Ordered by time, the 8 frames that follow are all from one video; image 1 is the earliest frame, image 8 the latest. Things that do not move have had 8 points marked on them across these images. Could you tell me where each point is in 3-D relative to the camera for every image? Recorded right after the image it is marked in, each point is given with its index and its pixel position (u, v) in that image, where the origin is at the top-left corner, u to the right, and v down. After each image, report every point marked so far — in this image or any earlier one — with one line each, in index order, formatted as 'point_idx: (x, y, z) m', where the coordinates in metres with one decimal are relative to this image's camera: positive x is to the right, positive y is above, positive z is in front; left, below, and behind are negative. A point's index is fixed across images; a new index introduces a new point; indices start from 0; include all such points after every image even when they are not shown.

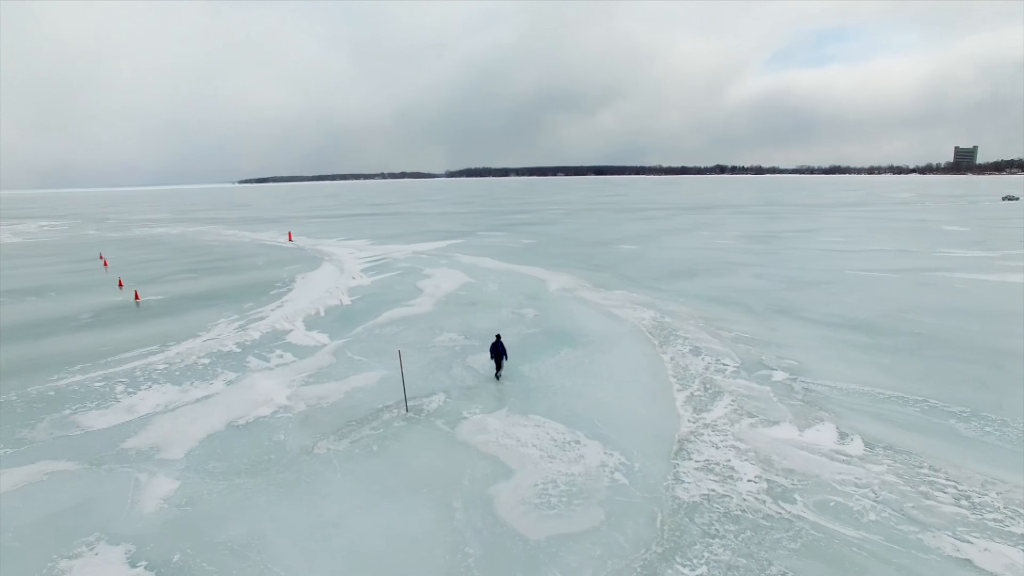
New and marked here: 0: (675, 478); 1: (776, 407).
0: (+1.6, -2.0, +6.5) m
1: (+3.5, -1.6, +8.4) m
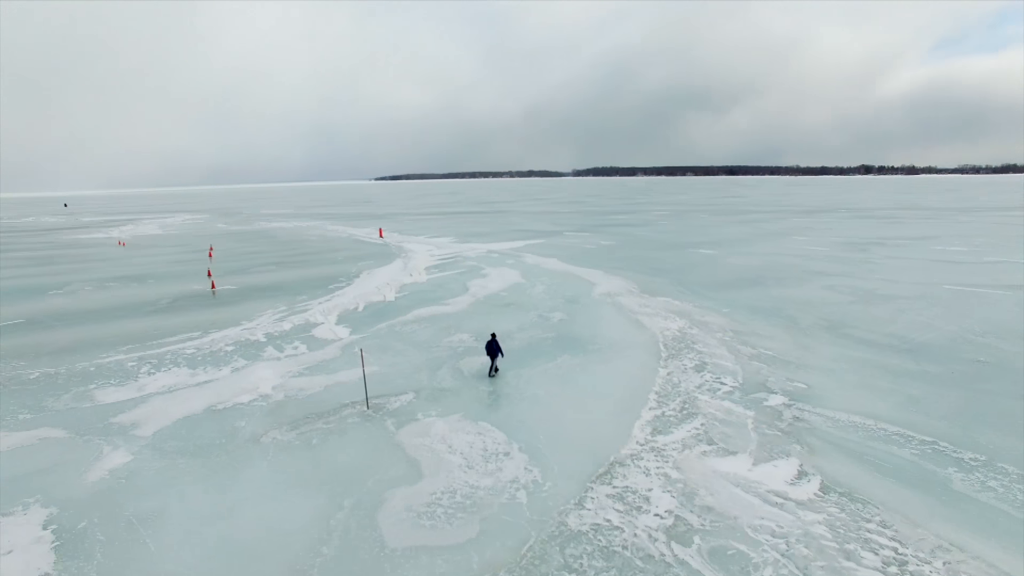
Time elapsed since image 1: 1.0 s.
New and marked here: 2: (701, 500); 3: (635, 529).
0: (+0.6, -2.1, +6.1) m
1: (+2.8, -1.8, +7.6) m
2: (+1.8, -2.0, +6.1) m
3: (+1.1, -2.2, +5.7) m
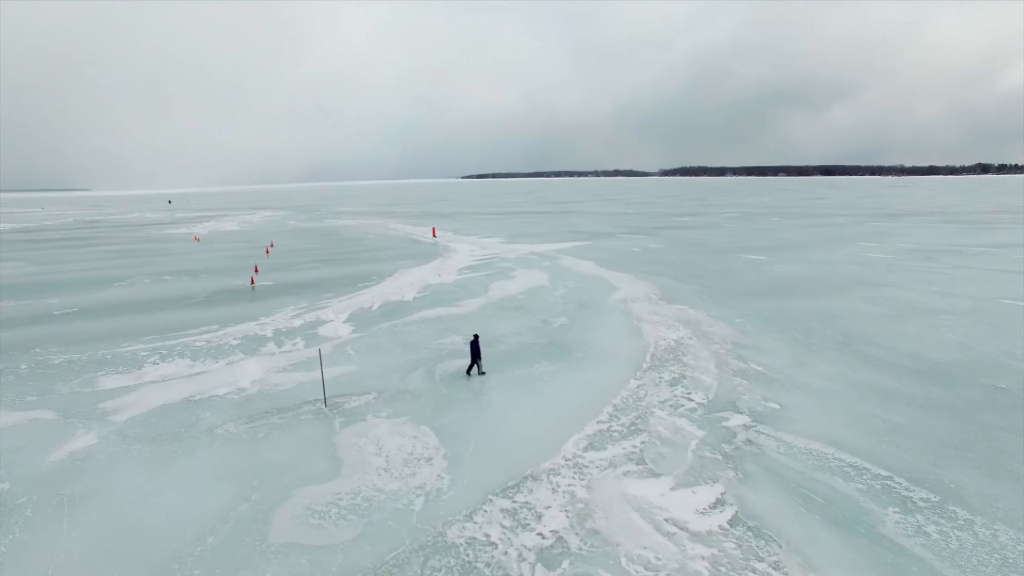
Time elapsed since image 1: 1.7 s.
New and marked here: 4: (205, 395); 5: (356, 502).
0: (-0.5, -2.2, +6.1) m
1: (+1.9, -1.9, +7.2) m
2: (+0.7, -2.2, +5.8) m
3: (0.0, -2.3, +5.6) m
4: (-4.5, -1.5, +9.2) m
5: (-1.6, -2.1, +6.3) m
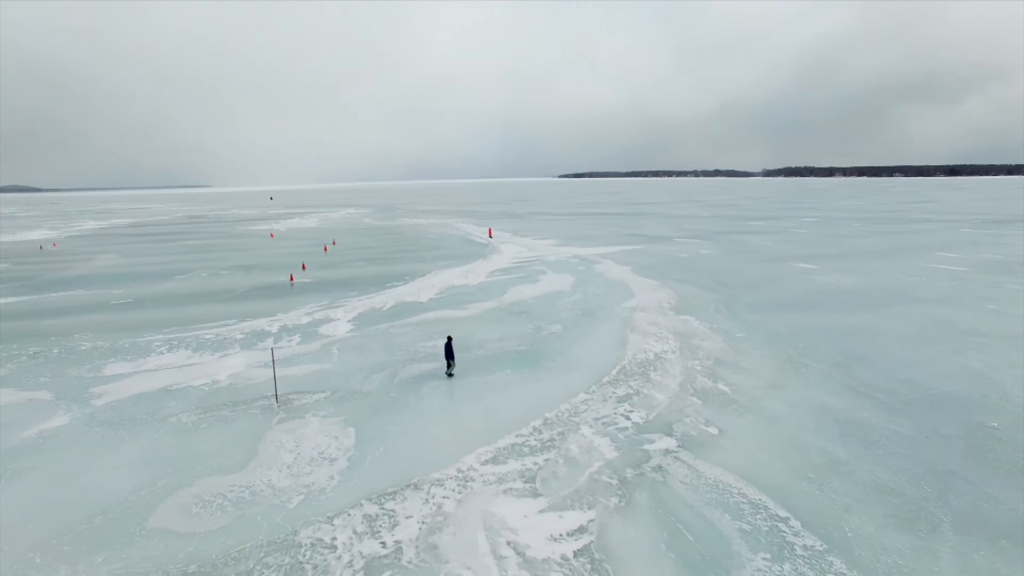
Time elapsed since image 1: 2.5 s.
0: (-1.8, -2.3, +6.2) m
1: (+0.7, -2.1, +7.0) m
2: (-0.7, -2.3, +5.9) m
3: (-1.5, -2.4, +5.7) m
4: (-5.3, -1.5, +10.0) m
5: (-2.9, -2.2, +6.7) m
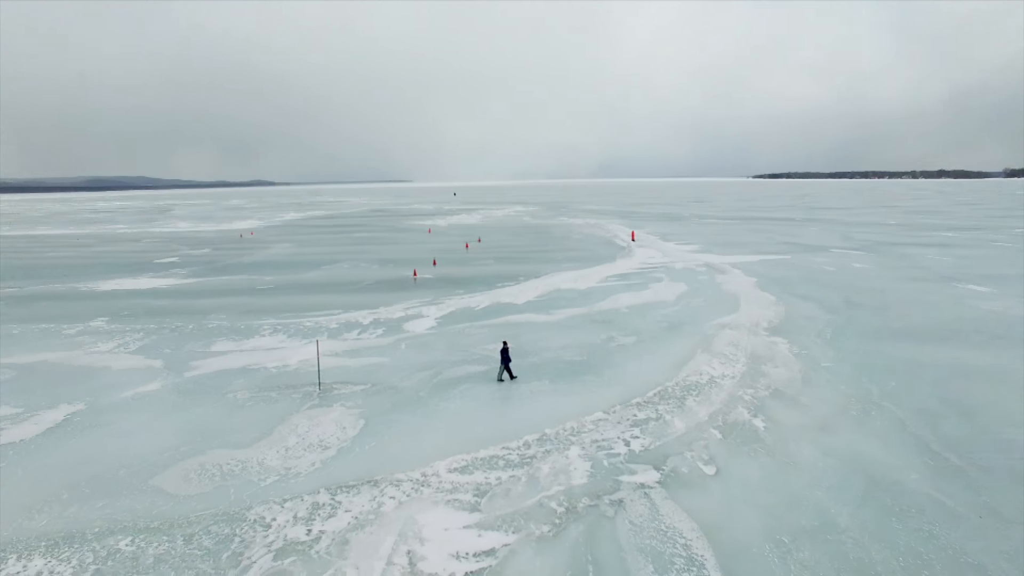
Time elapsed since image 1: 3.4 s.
0: (-2.5, -2.3, +6.9) m
1: (+0.2, -2.3, +6.8) m
2: (-1.5, -2.4, +6.2) m
3: (-2.4, -2.4, +6.3) m
4: (-4.7, -1.4, +11.5) m
5: (-3.4, -2.2, +7.6) m
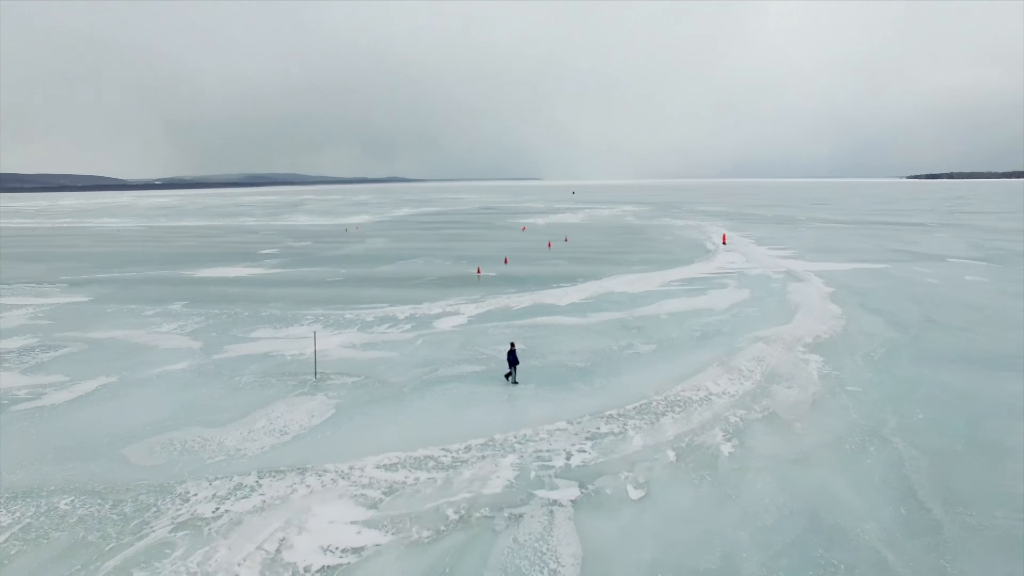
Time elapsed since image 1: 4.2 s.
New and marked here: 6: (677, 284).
0: (-3.5, -2.2, +7.4) m
1: (-0.9, -2.3, +6.8) m
2: (-2.7, -2.4, +6.5) m
3: (-3.5, -2.4, +6.7) m
4: (-4.6, -1.2, +12.3) m
5: (-4.2, -2.1, +8.3) m
6: (+4.9, +0.1, +18.7) m
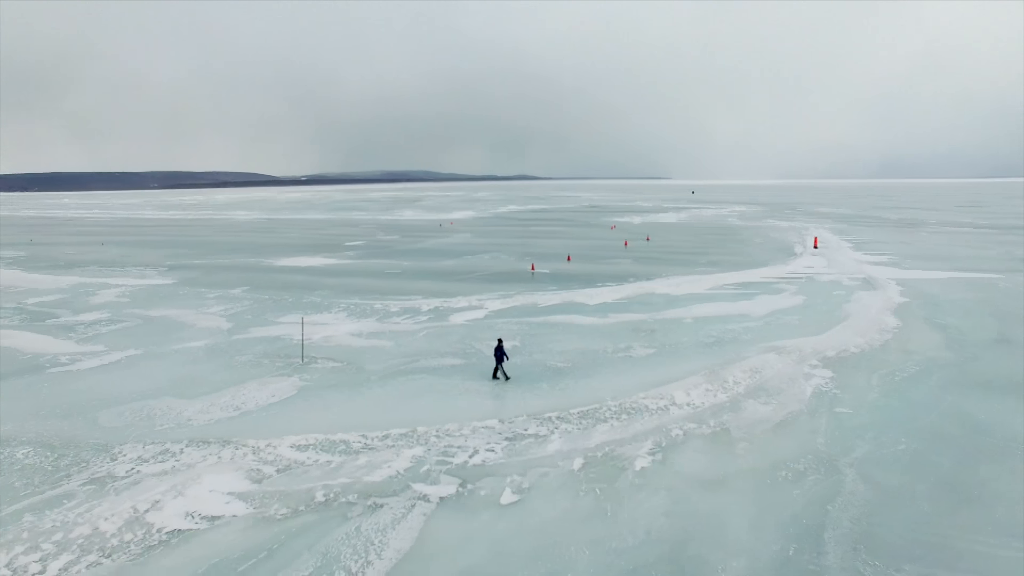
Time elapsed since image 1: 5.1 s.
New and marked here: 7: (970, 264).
0: (-4.7, -2.0, +8.1) m
1: (-2.2, -2.2, +7.0) m
2: (-4.1, -2.2, +7.1) m
3: (-4.8, -2.1, +7.5) m
4: (-4.7, -1.0, +13.2) m
5: (-5.1, -1.8, +9.1) m
6: (+6.0, 0.0, +17.4) m
7: (+14.6, +0.7, +20.1) m
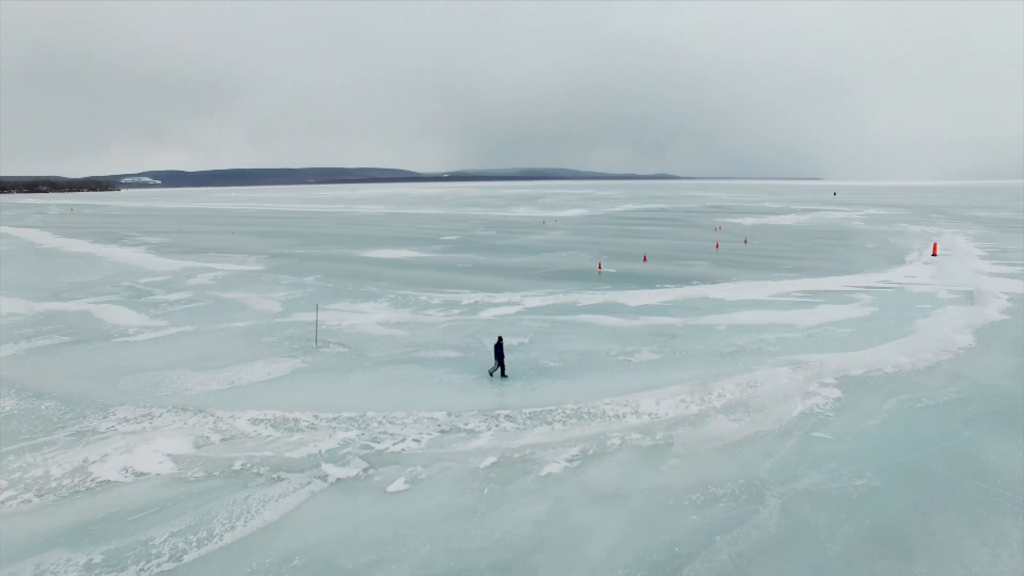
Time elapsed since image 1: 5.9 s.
0: (-5.4, -1.7, +9.2) m
1: (-3.3, -2.0, +7.5) m
2: (-5.1, -1.9, +8.0) m
3: (-5.6, -1.8, +8.6) m
4: (-4.2, -0.7, +14.1) m
5: (-5.6, -1.5, +10.3) m
6: (+7.2, -0.2, +15.9) m
7: (+16.2, +0.2, +16.5) m
